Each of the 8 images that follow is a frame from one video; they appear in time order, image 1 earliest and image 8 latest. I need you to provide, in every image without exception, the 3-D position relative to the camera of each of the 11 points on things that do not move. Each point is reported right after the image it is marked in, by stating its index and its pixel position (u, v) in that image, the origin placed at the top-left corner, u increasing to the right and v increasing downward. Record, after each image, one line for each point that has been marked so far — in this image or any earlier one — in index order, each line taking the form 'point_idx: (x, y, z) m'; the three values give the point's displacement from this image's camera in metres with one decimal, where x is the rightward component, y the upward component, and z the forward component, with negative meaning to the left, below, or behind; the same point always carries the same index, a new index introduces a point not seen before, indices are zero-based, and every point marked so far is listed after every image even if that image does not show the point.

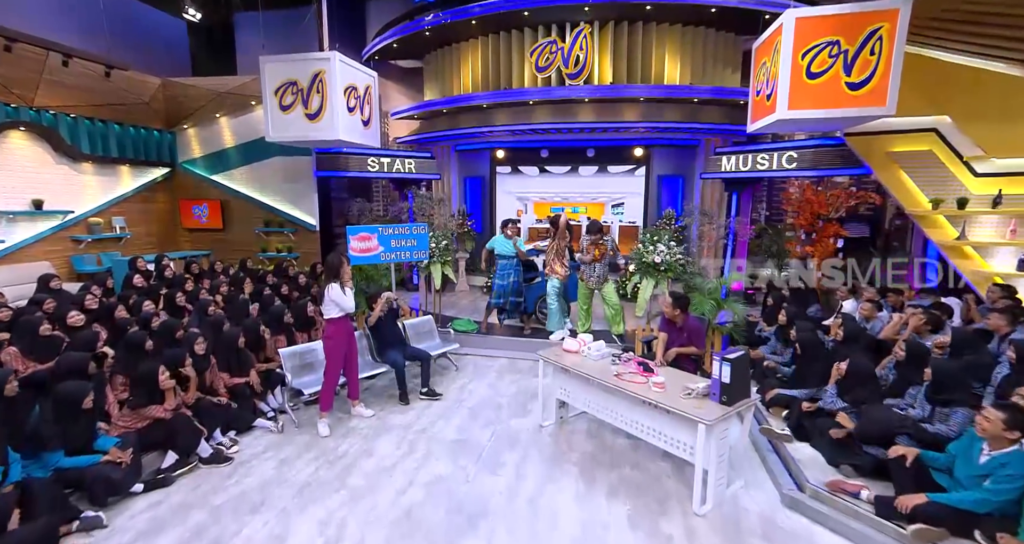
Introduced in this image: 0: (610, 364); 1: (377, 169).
0: (+0.9, -0.8, +3.6) m
1: (-2.7, +2.0, +8.2) m
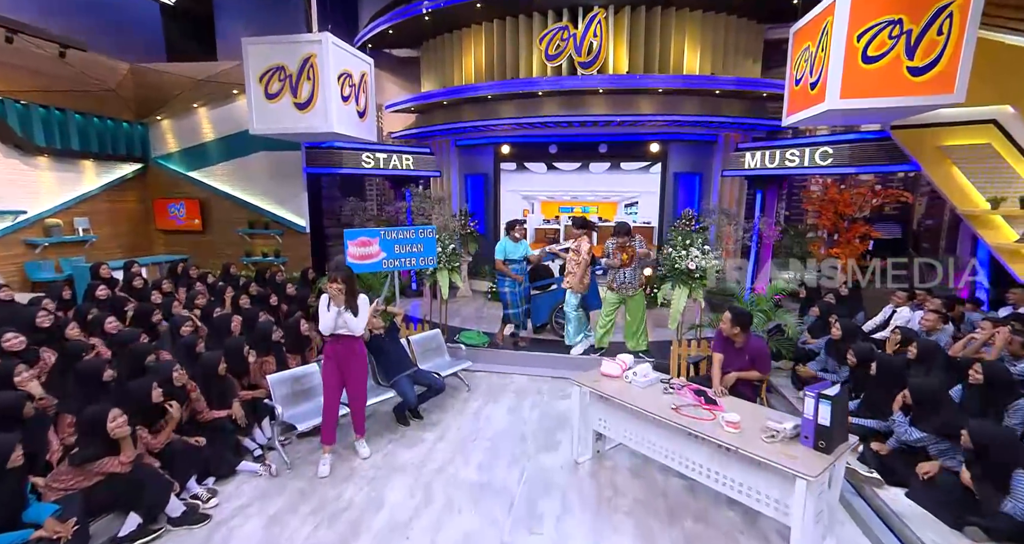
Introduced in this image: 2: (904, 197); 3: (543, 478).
0: (+1.1, -0.9, +3.0) m
1: (-2.5, +1.9, +7.6) m
2: (+6.8, +1.3, +7.3) m
3: (+0.2, -1.6, +3.2) m
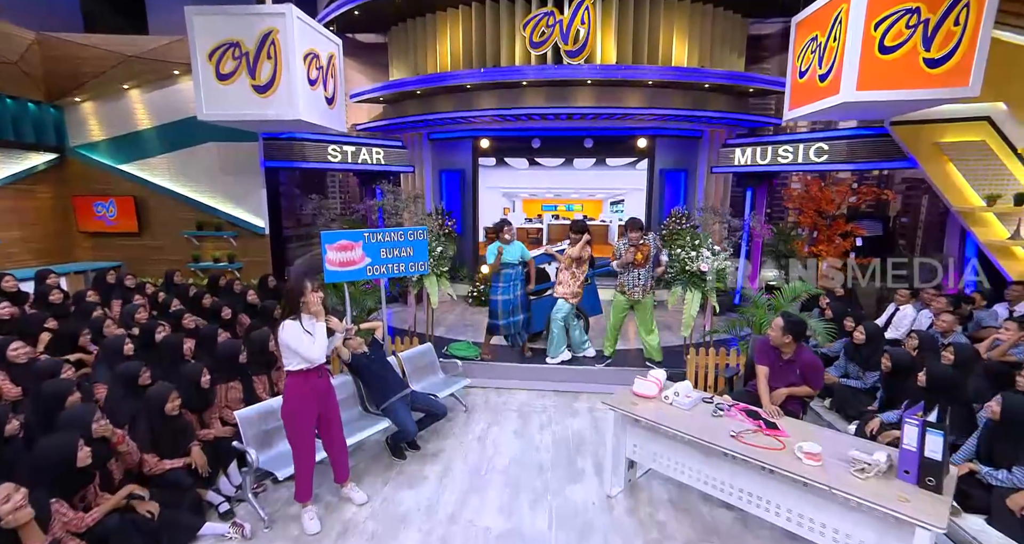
0: (+1.3, -0.9, +2.7) m
1: (-2.8, +1.8, +6.8) m
2: (+6.5, +1.3, +7.4) m
3: (+0.4, -1.6, +2.8) m
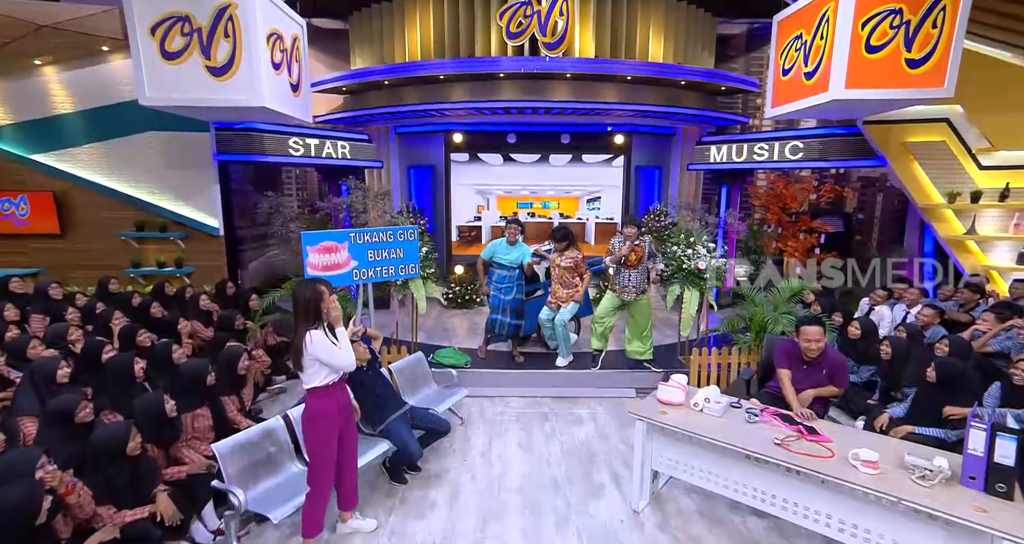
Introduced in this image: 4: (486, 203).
0: (+1.4, -0.9, +2.5) m
1: (-3.1, +1.7, +6.3) m
2: (+6.1, +1.5, +7.8) m
3: (+0.6, -1.7, +2.6) m
4: (-0.5, +1.4, +8.4) m
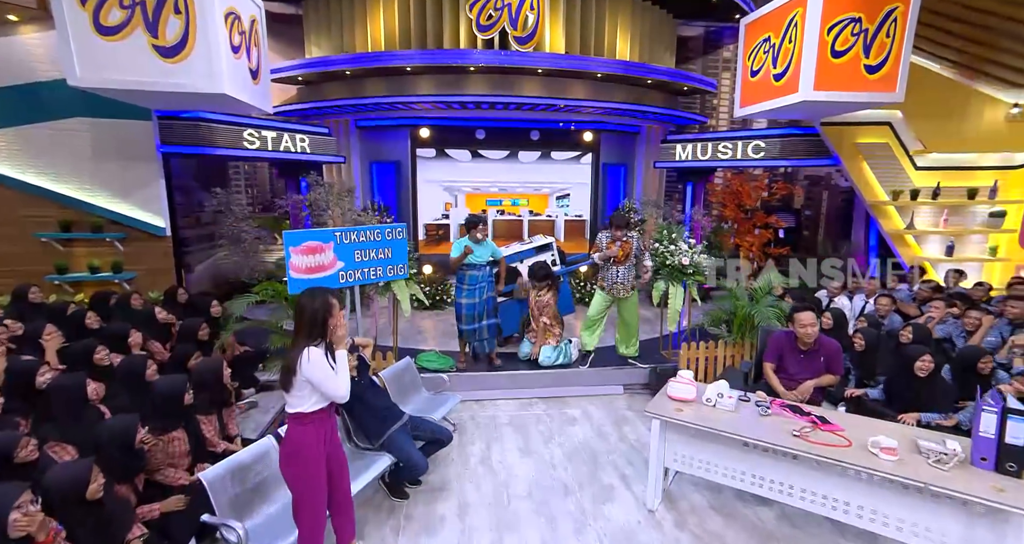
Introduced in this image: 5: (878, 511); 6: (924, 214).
0: (+1.6, -0.9, +2.6) m
1: (-3.5, +1.7, +5.7) m
2: (+5.5, +1.6, +8.3) m
3: (+0.7, -1.6, +2.5) m
4: (-1.1, +1.4, +8.1) m
5: (+1.9, -1.2, +2.2) m
6: (+6.4, +0.9, +6.5) m
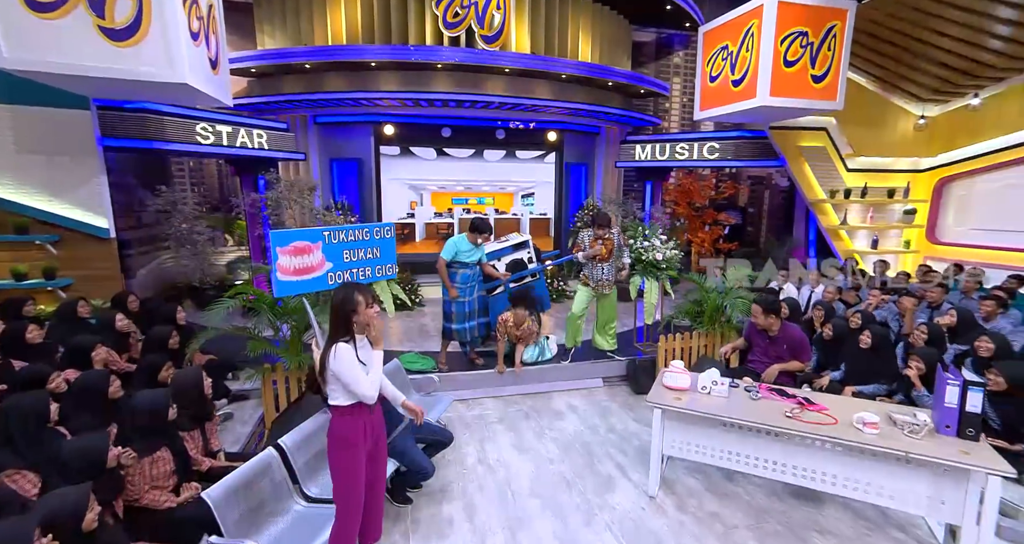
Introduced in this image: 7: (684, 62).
0: (+1.6, -0.9, +2.8) m
1: (-3.8, +1.7, +5.3) m
2: (+4.8, +1.7, +8.9) m
3: (+0.8, -1.6, +2.6) m
4: (-1.8, +1.4, +8.0) m
5: (+2.0, -1.2, +2.4) m
6: (+5.9, +1.0, +7.2) m
7: (+4.2, +5.2, +10.3) m
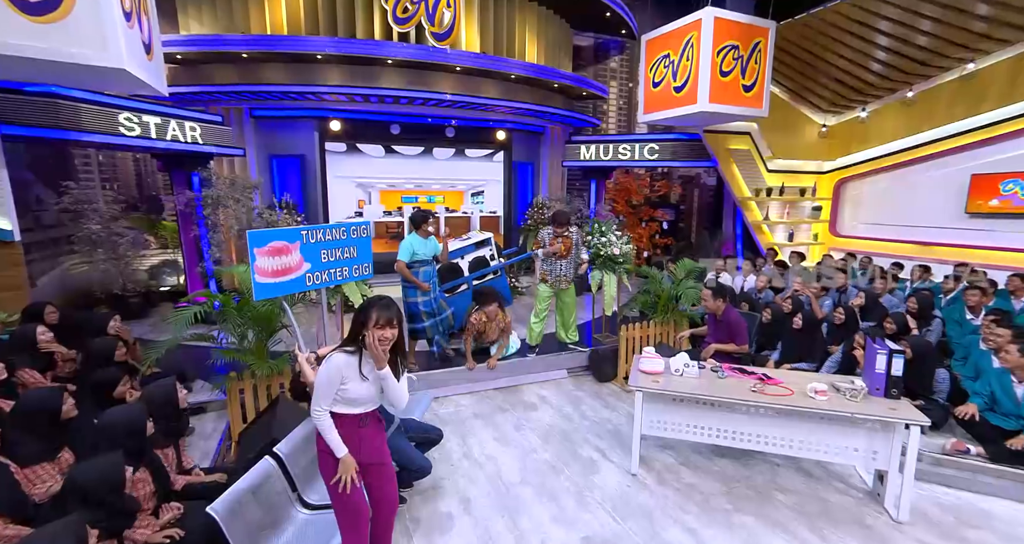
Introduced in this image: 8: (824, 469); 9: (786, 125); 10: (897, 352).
0: (+1.5, -0.8, +3.1) m
1: (-4.3, +1.6, +4.8) m
2: (+3.7, +1.9, +9.6) m
3: (+0.8, -1.6, +2.8) m
4: (-2.6, +1.4, +7.7) m
5: (+2.0, -1.1, +2.8) m
6: (+5.0, +1.2, +8.1) m
7: (+2.8, +5.3, +10.9) m
8: (+2.4, -1.5, +3.2) m
9: (+5.4, +2.9, +8.3) m
10: (+2.4, -0.5, +2.7) m
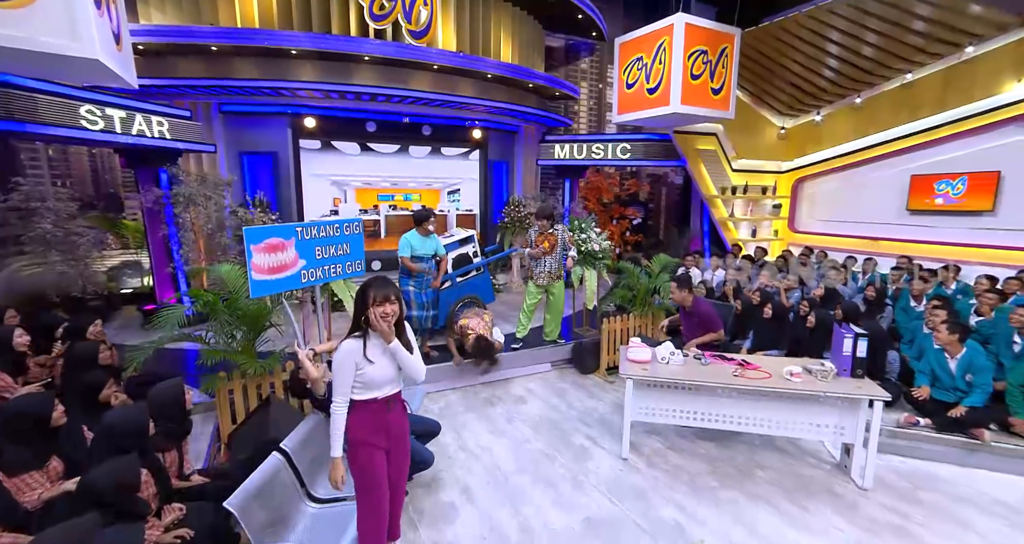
0: (+1.5, -0.7, +3.3) m
1: (-4.4, +1.6, +4.5) m
2: (+3.2, +2.0, +10.0) m
3: (+0.8, -1.5, +3.0) m
4: (-3.0, +1.4, +7.6) m
5: (+2.0, -1.0, +3.0) m
6: (+4.6, +1.3, +8.6) m
7: (+2.1, +5.4, +11.2) m
8: (+2.3, -1.4, +3.5) m
9: (+4.9, +3.0, +8.7) m
10: (+2.4, -0.4, +3.0) m
